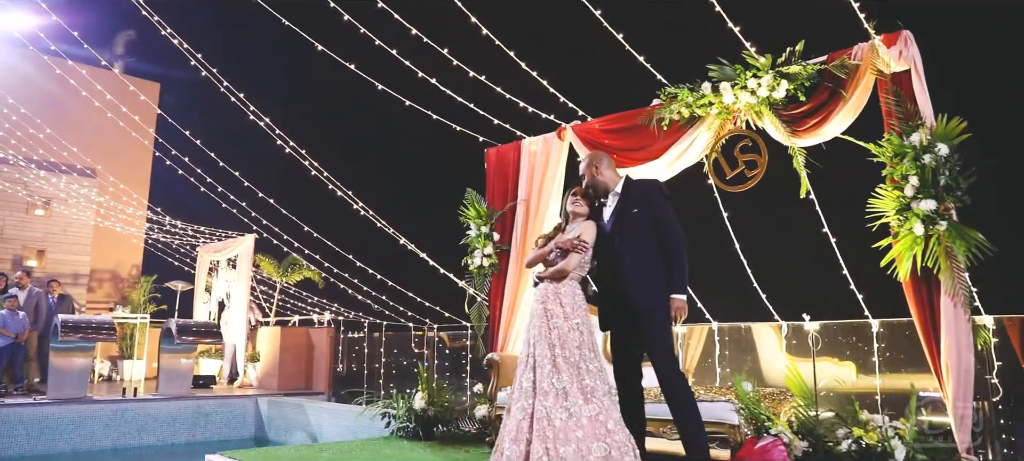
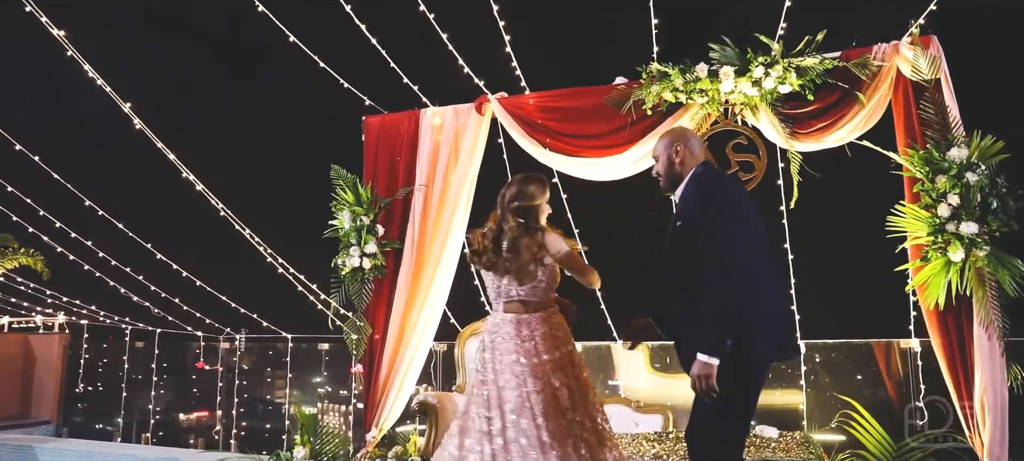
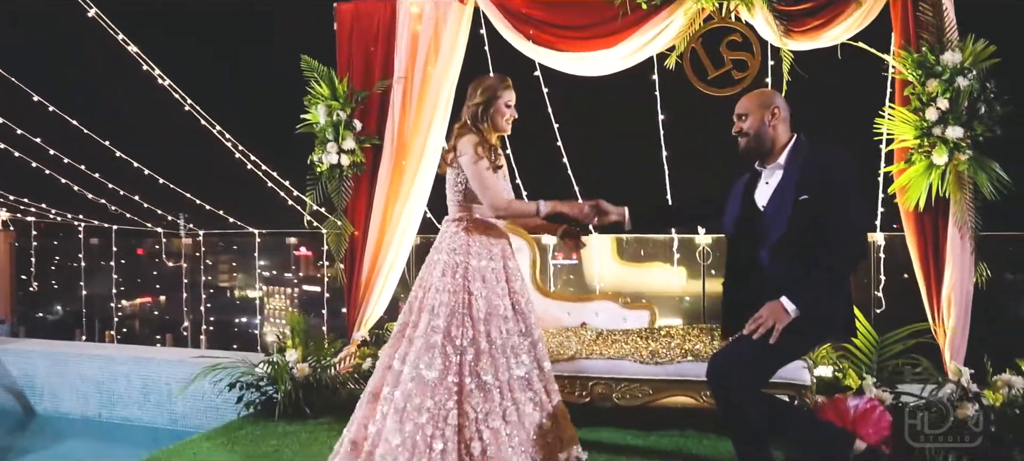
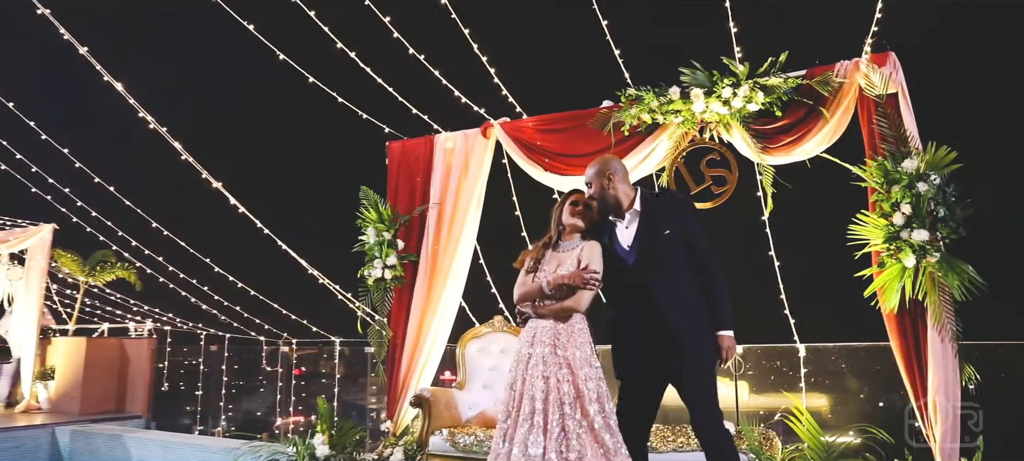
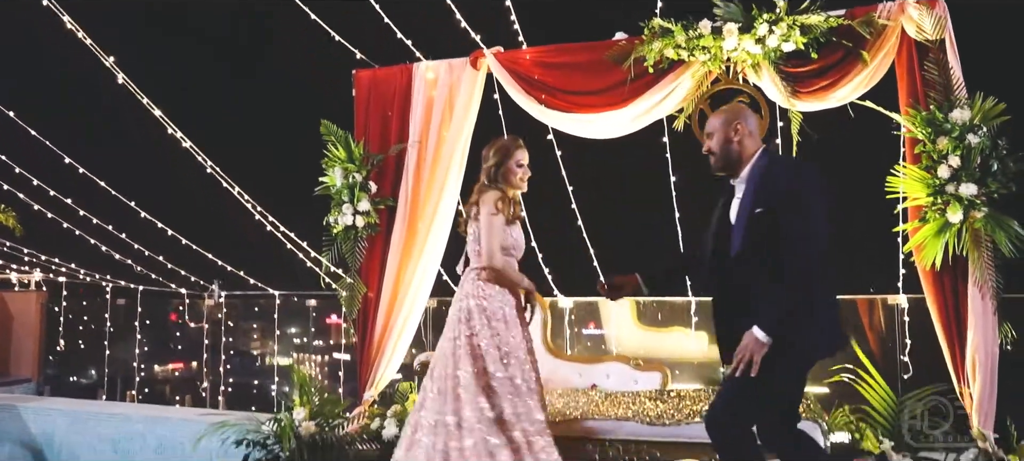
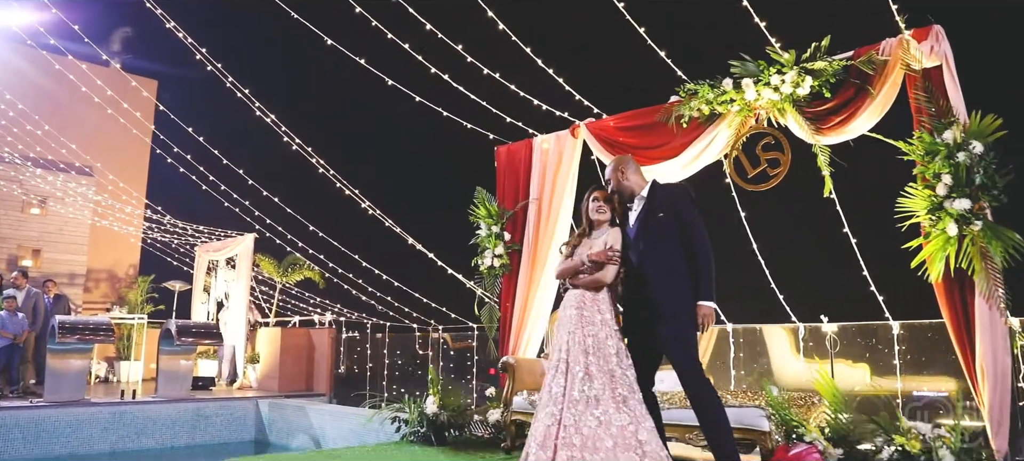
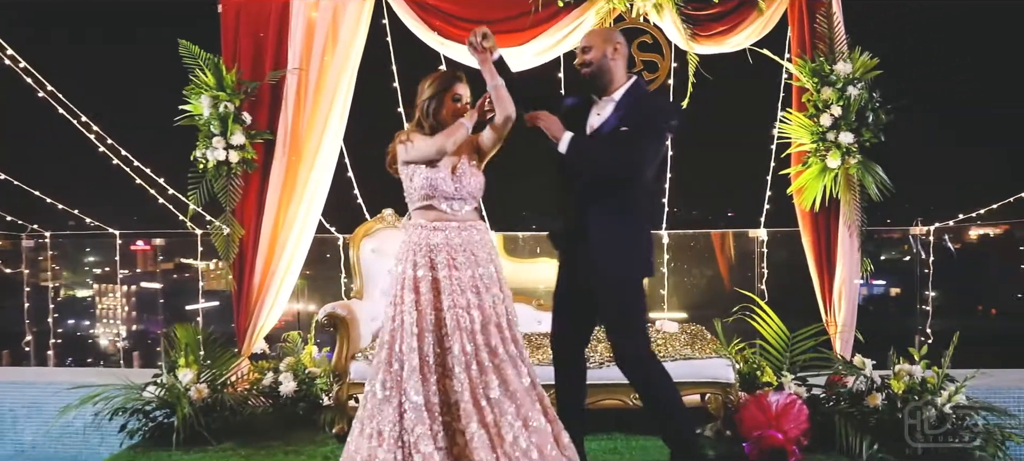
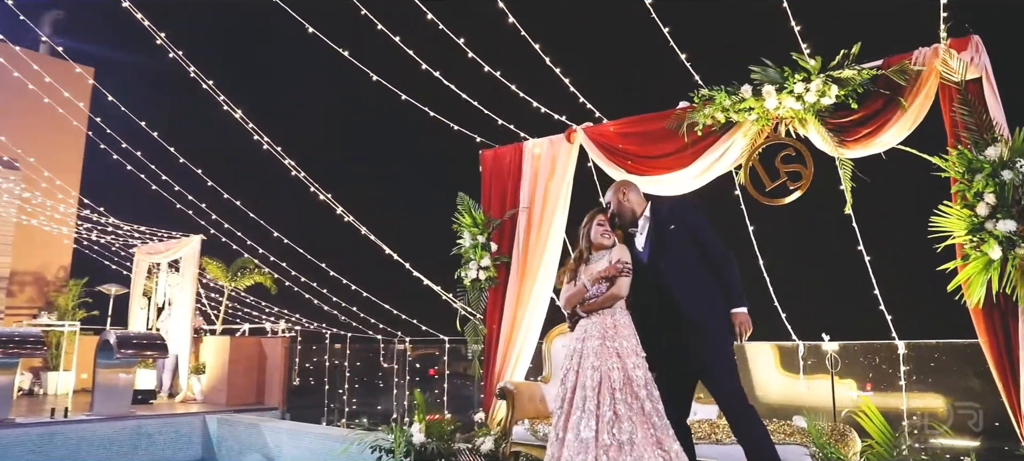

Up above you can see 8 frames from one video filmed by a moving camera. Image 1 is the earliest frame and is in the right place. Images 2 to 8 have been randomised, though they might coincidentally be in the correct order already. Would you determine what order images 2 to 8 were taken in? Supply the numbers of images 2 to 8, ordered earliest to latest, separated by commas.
6, 8, 4, 2, 5, 3, 7
